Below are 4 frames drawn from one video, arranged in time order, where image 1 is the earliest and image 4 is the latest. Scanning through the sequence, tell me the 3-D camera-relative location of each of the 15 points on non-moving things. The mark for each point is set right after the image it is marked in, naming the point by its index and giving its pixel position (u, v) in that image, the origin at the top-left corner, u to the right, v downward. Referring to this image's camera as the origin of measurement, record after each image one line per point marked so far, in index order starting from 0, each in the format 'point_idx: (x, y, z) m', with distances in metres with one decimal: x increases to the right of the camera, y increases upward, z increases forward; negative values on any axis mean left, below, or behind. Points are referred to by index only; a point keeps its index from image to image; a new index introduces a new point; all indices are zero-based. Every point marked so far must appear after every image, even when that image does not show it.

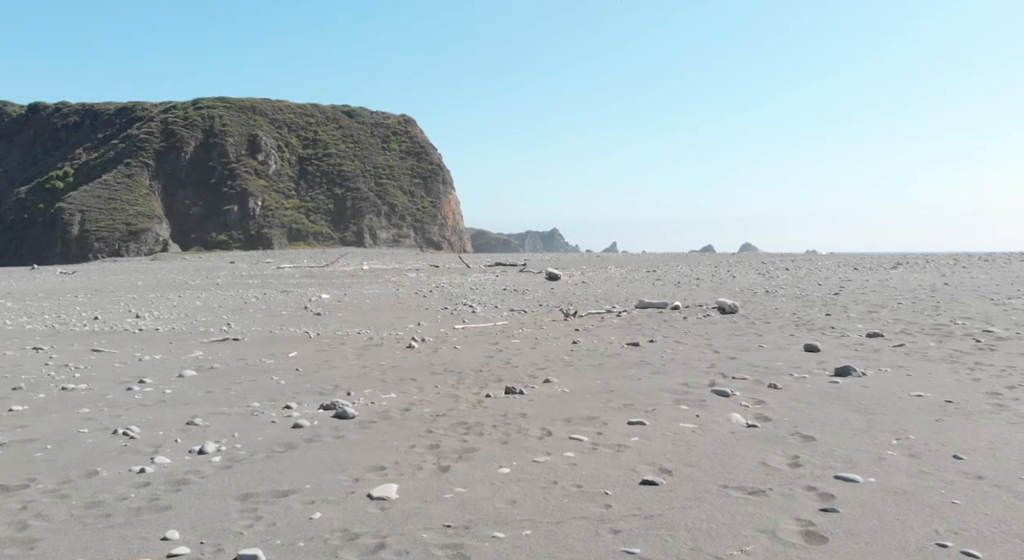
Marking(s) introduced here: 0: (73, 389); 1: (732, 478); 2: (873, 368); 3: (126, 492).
0: (-4.4, -1.1, +7.9) m
1: (+1.2, -1.1, +4.4) m
2: (+3.6, -0.9, +7.9) m
3: (-2.2, -1.2, +4.5) m
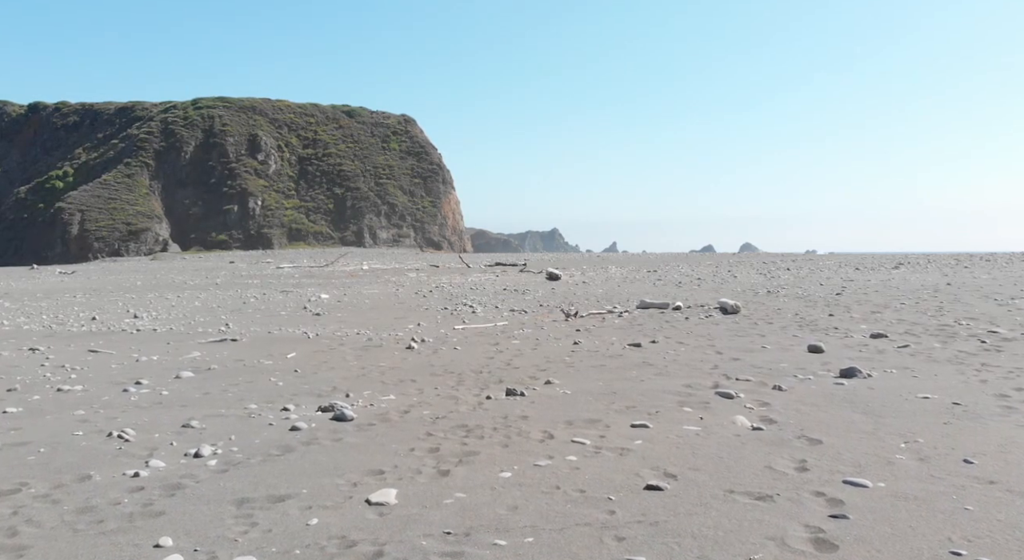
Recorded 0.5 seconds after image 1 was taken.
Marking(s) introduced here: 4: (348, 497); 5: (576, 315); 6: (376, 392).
0: (-4.4, -1.1, +7.8) m
1: (+1.2, -1.1, +4.4) m
2: (+3.6, -0.9, +7.8) m
3: (-2.2, -1.2, +4.4) m
4: (-0.9, -1.2, +4.3) m
5: (+1.0, -0.6, +12.8) m
6: (-1.2, -1.0, +7.3) m
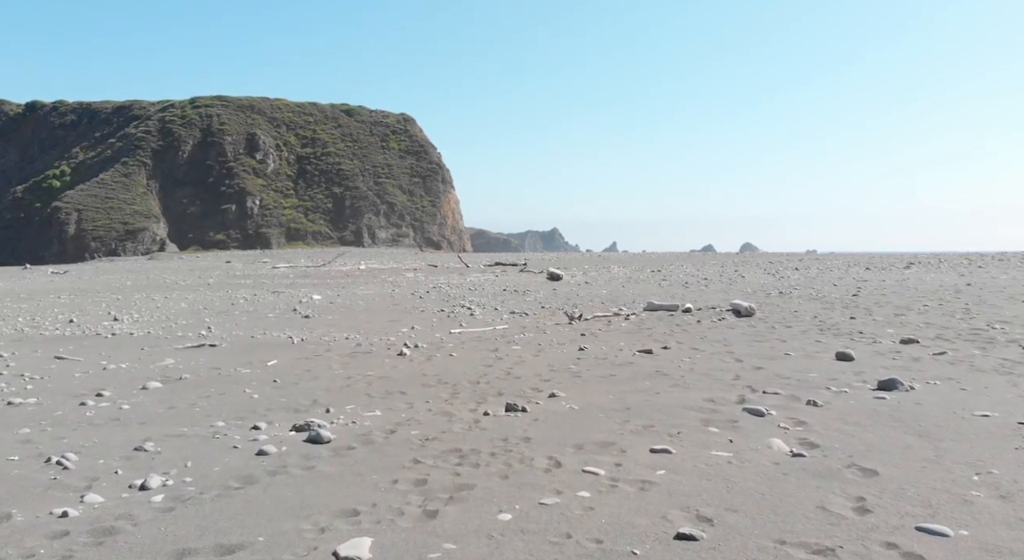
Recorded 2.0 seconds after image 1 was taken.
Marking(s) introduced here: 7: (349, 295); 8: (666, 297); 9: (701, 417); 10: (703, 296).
0: (-4.4, -1.1, +7.0) m
1: (+1.2, -1.1, +3.6) m
2: (+3.6, -0.9, +7.0) m
3: (-2.2, -1.2, +3.7) m
4: (-0.9, -1.2, +3.6) m
5: (+1.0, -0.6, +12.0) m
6: (-1.2, -1.0, +6.5) m
7: (-4.0, -0.4, +19.4) m
8: (+3.1, -0.3, +15.9) m
9: (+1.4, -1.0, +5.7) m
10: (+3.9, -0.3, +16.1) m
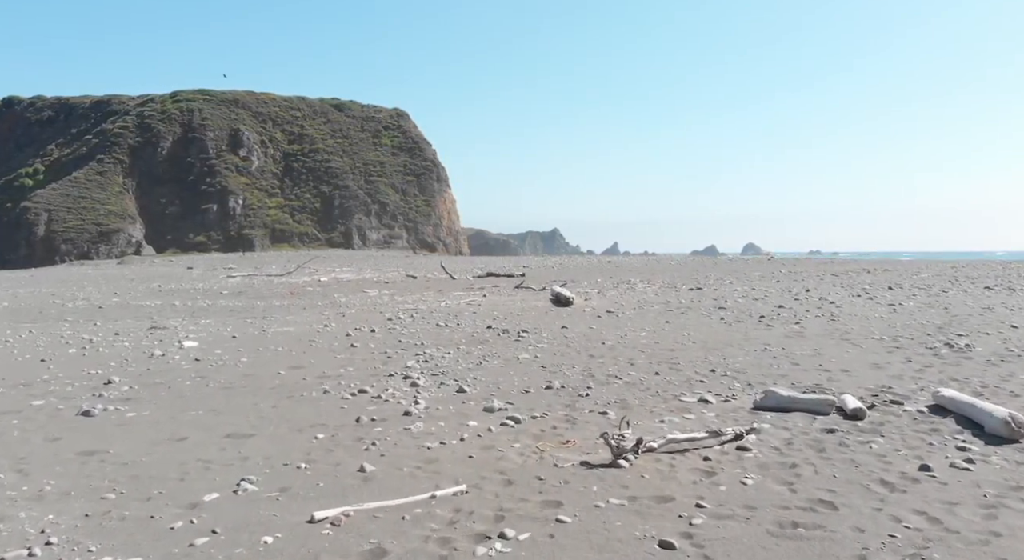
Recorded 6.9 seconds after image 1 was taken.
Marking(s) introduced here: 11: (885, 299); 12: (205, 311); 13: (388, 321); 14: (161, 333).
0: (-4.6, -1.7, +0.2) m
1: (+1.0, -1.7, -3.2) m
2: (+3.4, -1.4, +0.2) m
3: (-2.4, -1.8, -3.1) m
4: (-1.1, -1.7, -3.2) m
5: (+0.8, -1.1, +5.2) m
6: (-1.5, -1.6, -0.3) m
7: (-4.2, -0.9, +12.6) m
8: (+2.9, -0.9, +9.1) m
9: (+1.1, -1.5, -1.1) m
10: (+3.7, -0.9, +9.3) m
11: (+7.5, -0.4, +16.0) m
12: (-7.1, -0.7, +18.0) m
13: (-2.3, -0.7, +14.7) m
14: (-6.0, -0.9, +13.9) m
